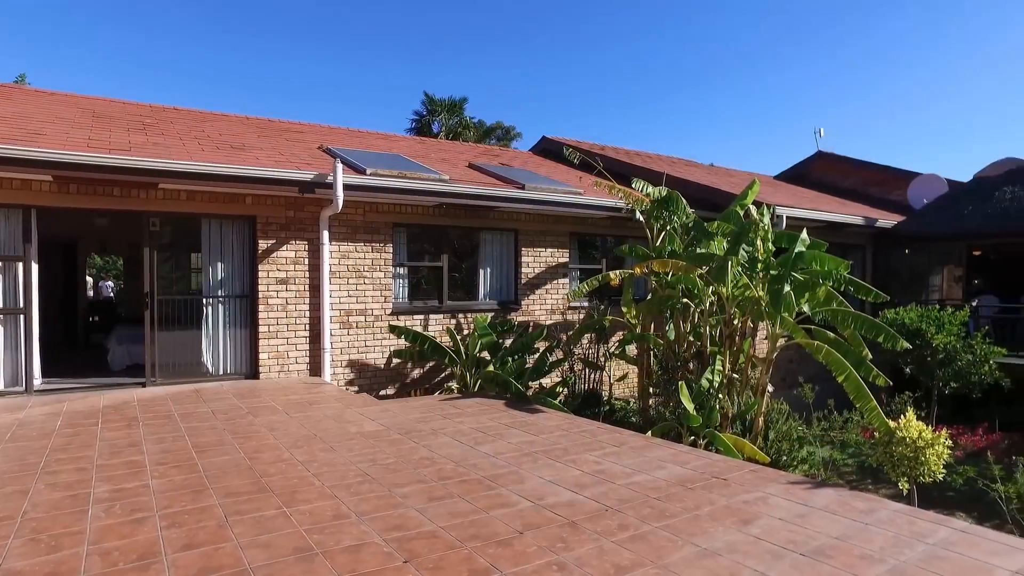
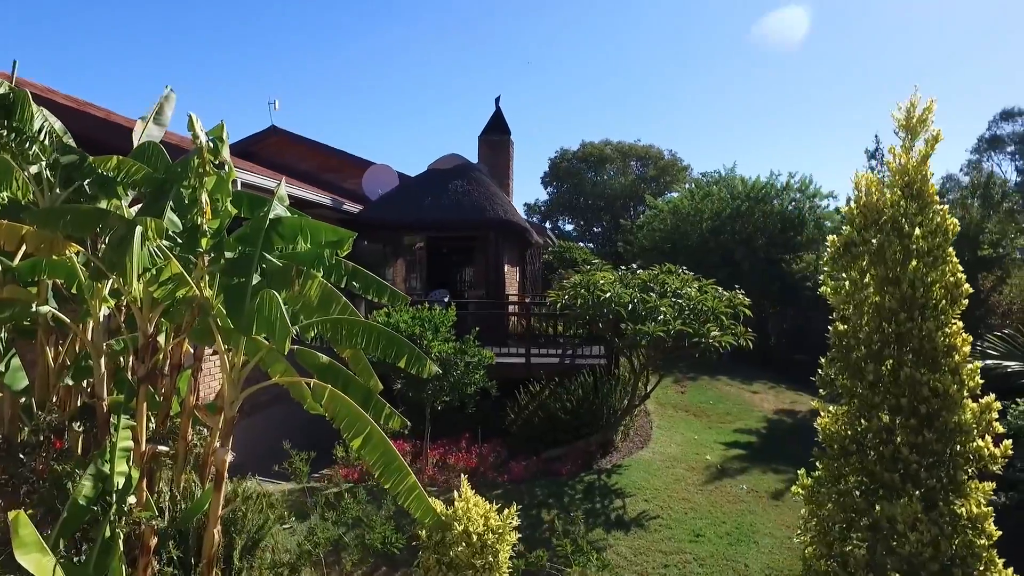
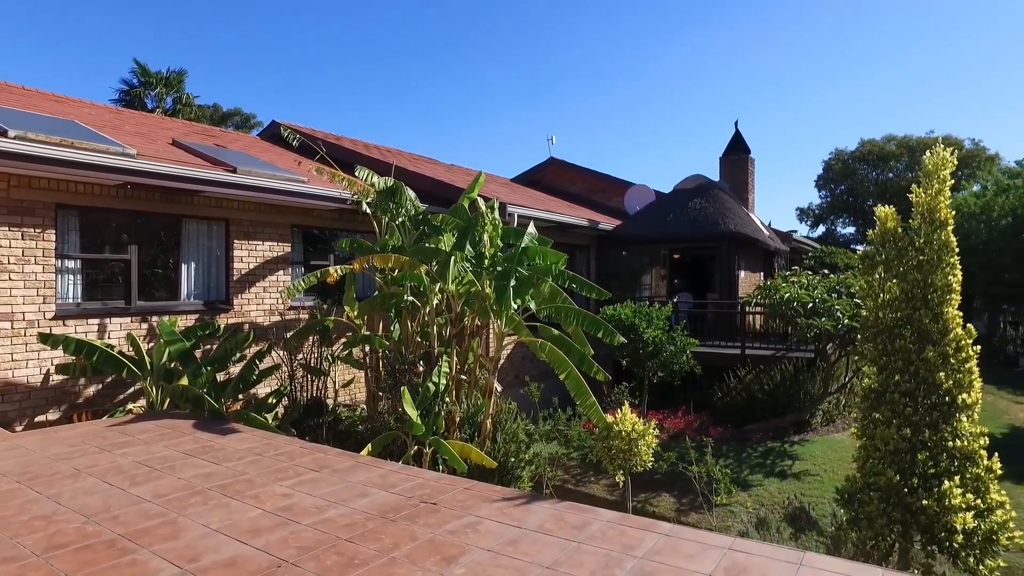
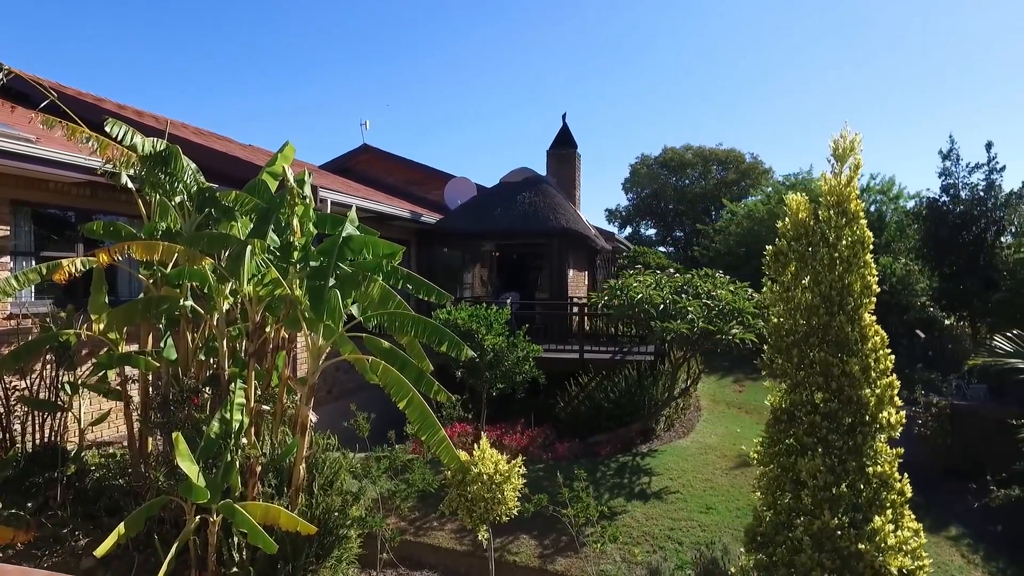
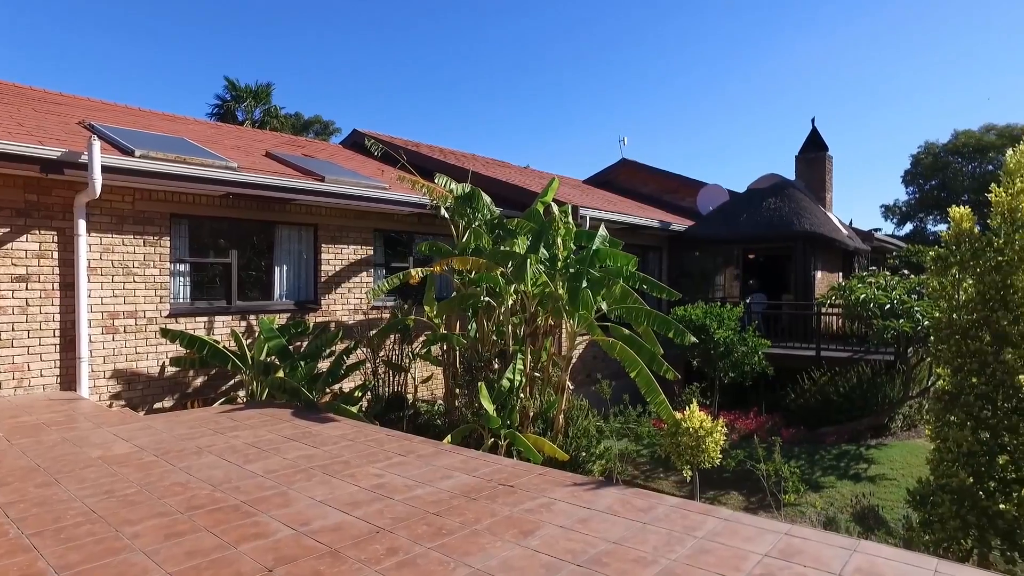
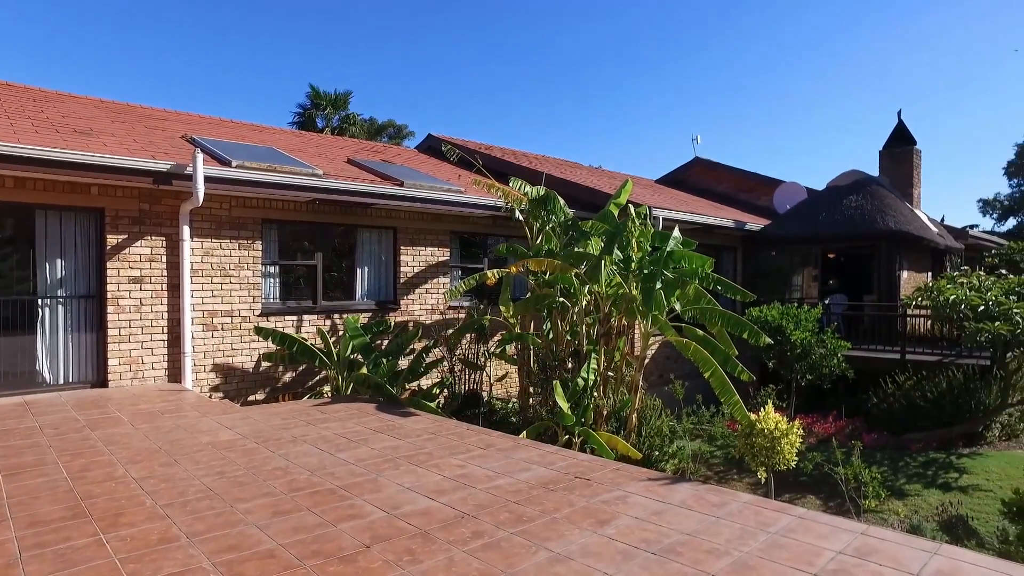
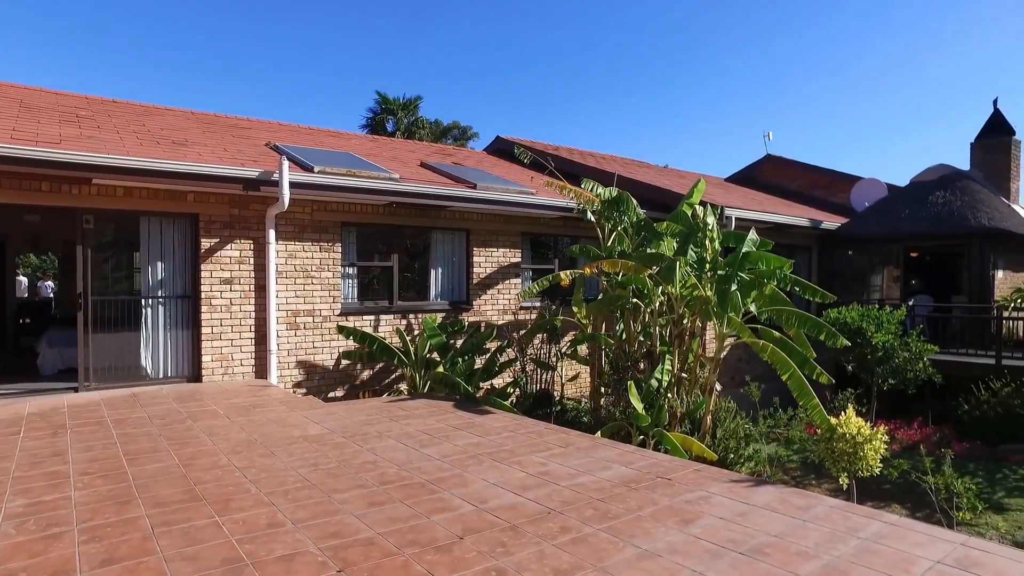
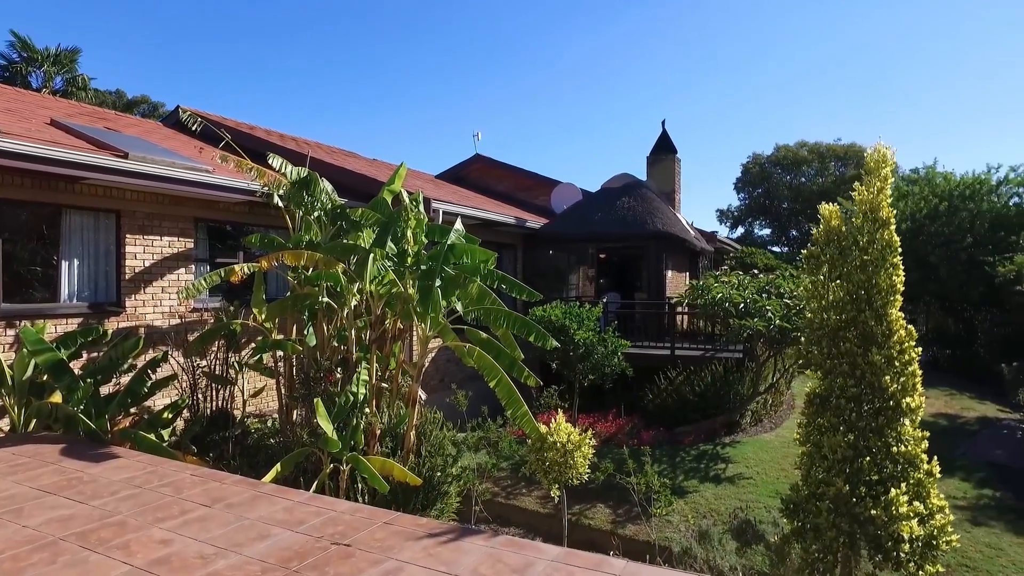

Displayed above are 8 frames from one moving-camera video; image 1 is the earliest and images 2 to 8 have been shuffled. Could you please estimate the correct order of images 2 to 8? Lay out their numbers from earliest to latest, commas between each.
7, 6, 5, 3, 8, 4, 2
